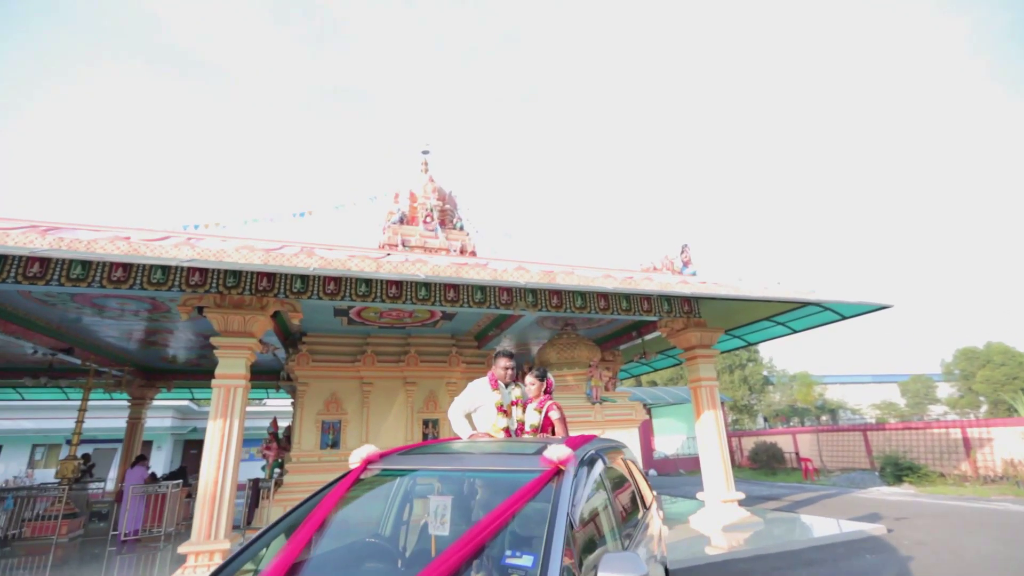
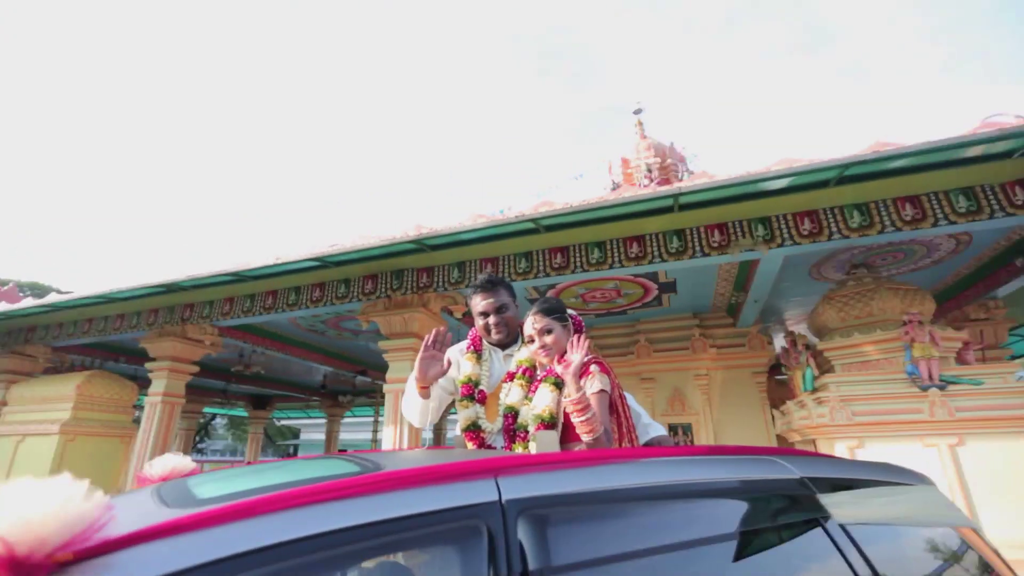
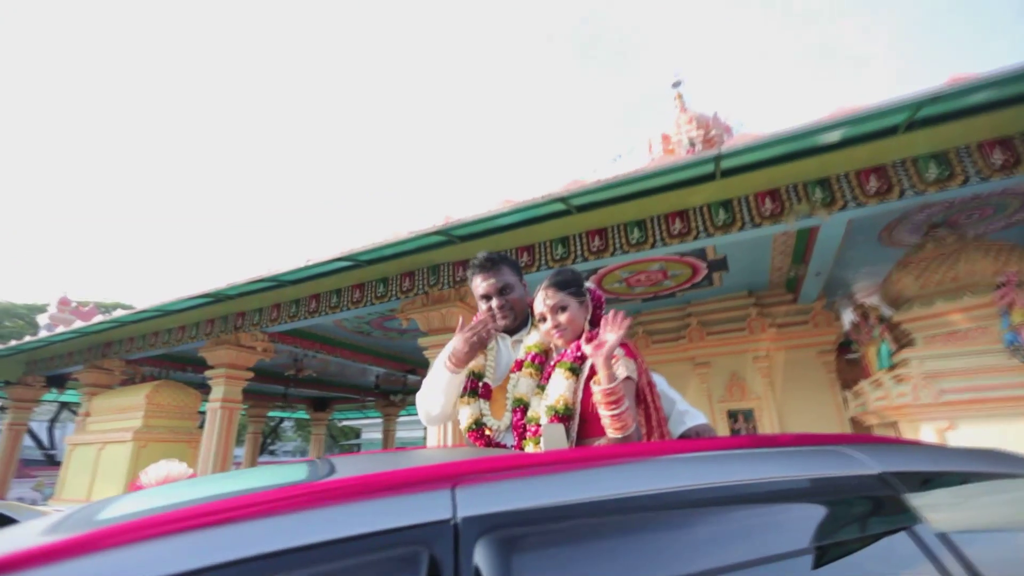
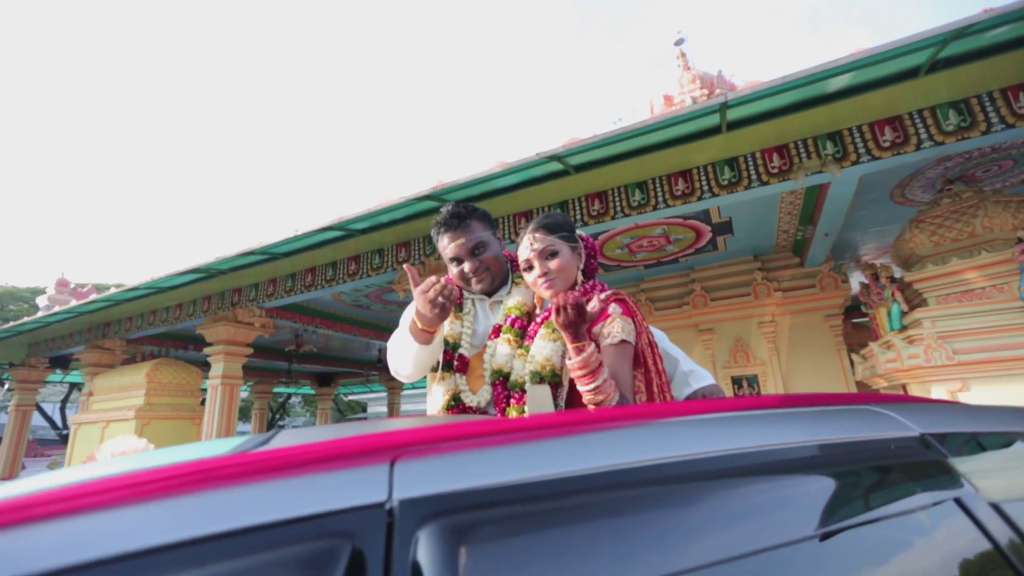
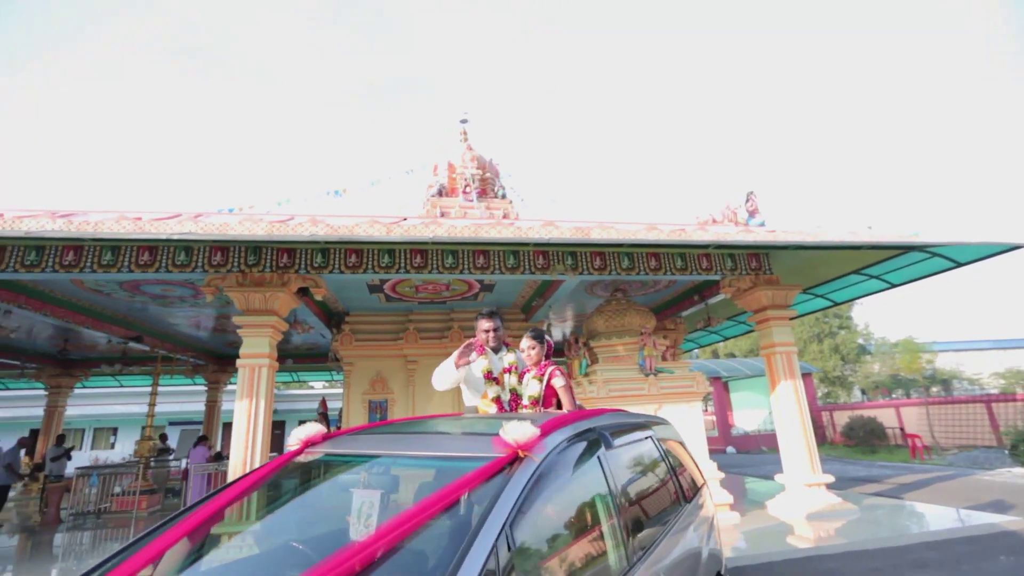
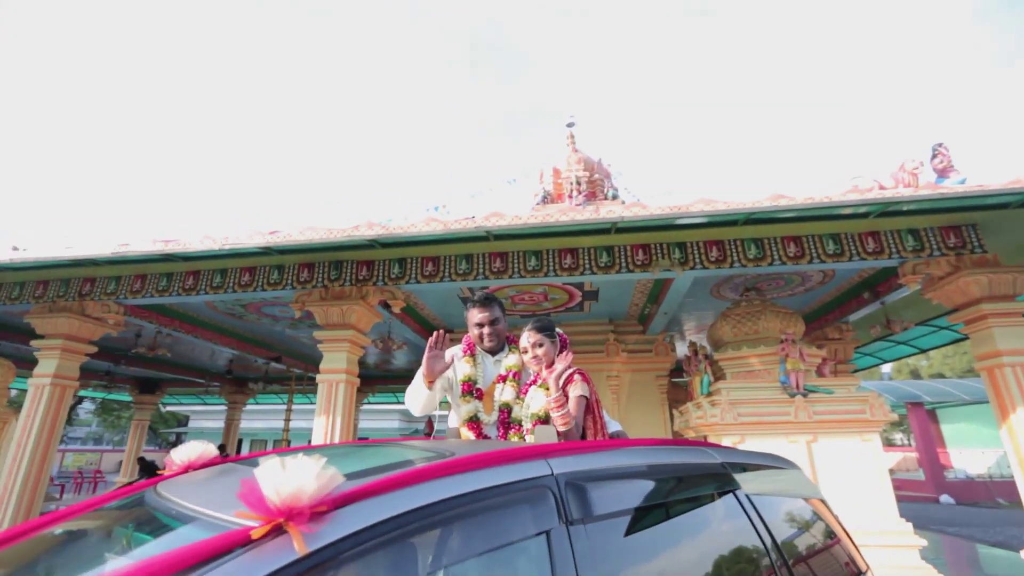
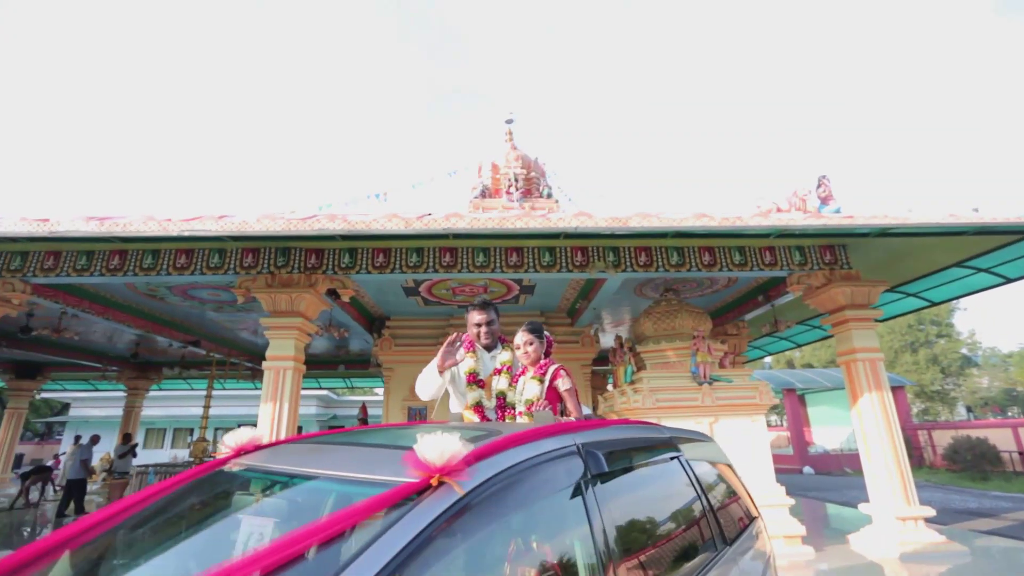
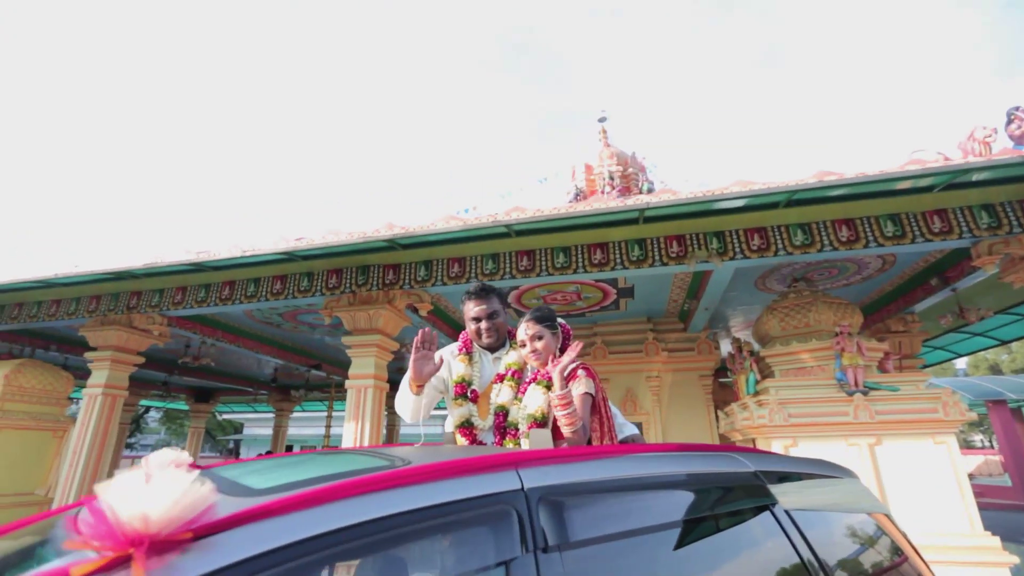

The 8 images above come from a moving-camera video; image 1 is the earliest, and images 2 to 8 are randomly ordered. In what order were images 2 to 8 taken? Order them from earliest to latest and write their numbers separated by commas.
5, 7, 6, 8, 2, 3, 4
